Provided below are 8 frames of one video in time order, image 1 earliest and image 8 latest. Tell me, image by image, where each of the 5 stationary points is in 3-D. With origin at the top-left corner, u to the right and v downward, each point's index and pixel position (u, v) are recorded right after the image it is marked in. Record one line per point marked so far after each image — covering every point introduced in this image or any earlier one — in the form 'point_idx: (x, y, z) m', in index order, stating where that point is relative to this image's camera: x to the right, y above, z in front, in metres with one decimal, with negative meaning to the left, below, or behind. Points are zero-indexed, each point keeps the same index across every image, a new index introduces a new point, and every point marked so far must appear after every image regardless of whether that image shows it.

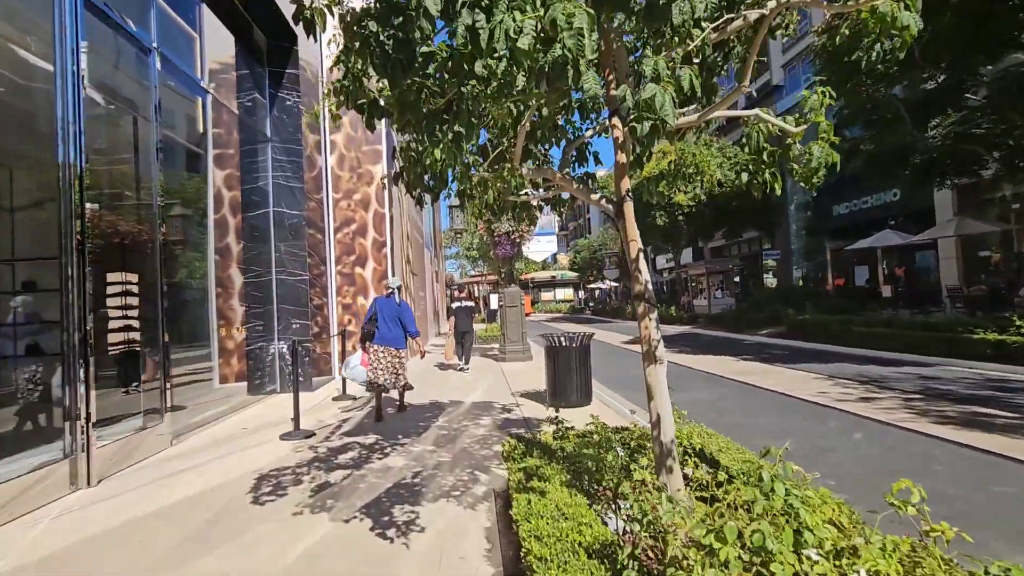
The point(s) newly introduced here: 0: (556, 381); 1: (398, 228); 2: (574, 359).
0: (+0.7, -1.5, +8.0) m
1: (-3.1, +1.7, +13.9) m
2: (+1.0, -1.2, +7.9) m
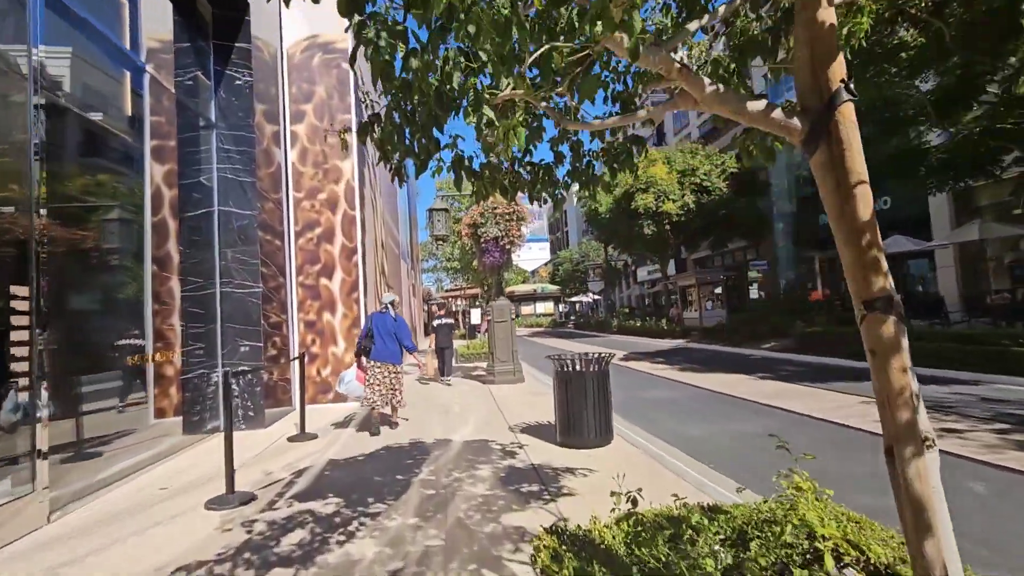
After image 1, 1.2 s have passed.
0: (+0.7, -1.6, +6.4) m
1: (-3.4, +1.3, +12.2) m
2: (+1.0, -1.3, +6.4) m
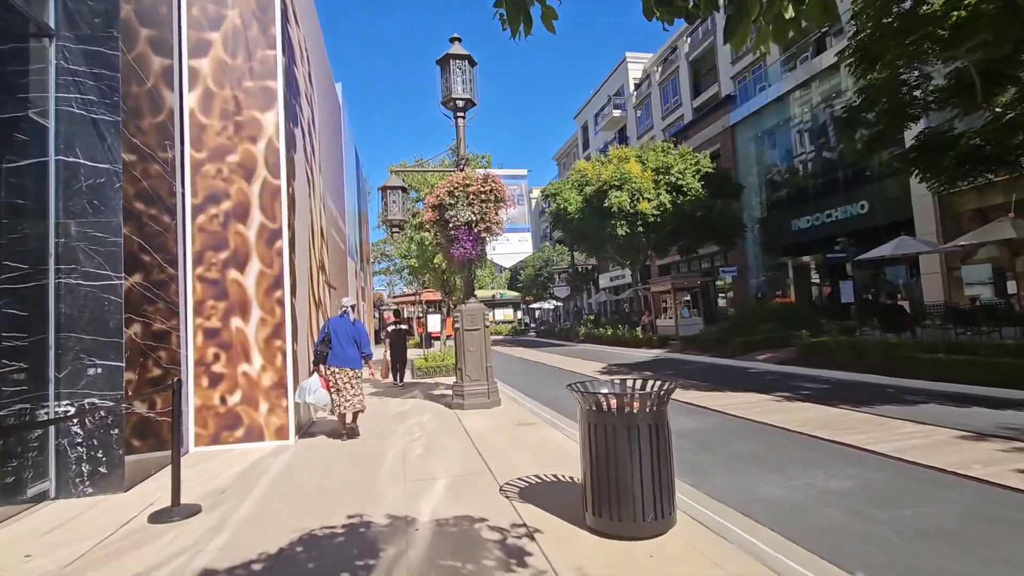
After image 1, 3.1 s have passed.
0: (+0.8, -1.6, +4.0) m
1: (-3.9, +1.4, +9.4) m
2: (+1.0, -1.2, +3.9) m
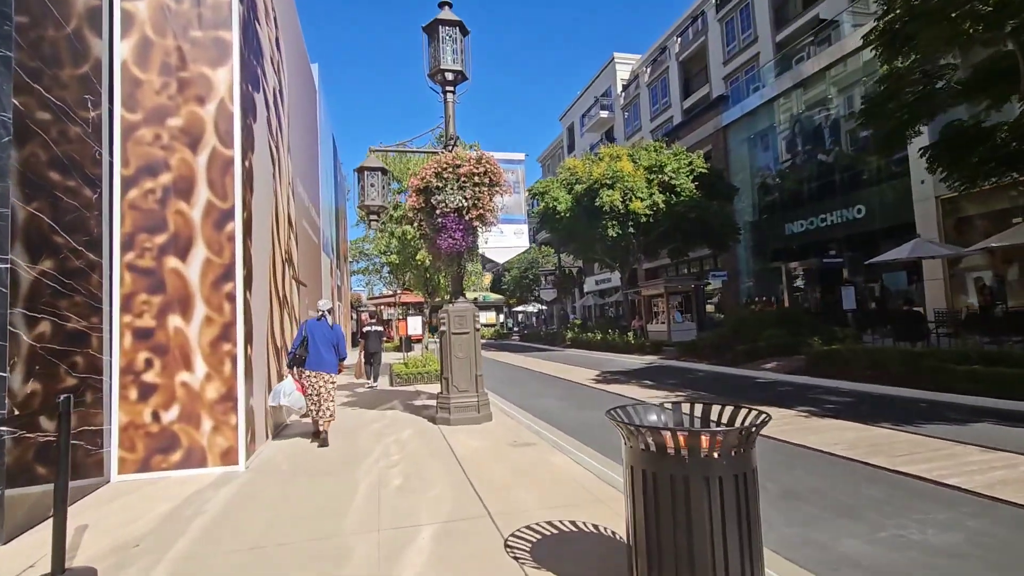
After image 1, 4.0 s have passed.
0: (+0.9, -1.5, +2.8) m
1: (-3.9, +1.5, +8.0) m
2: (+1.1, -1.2, +2.7) m
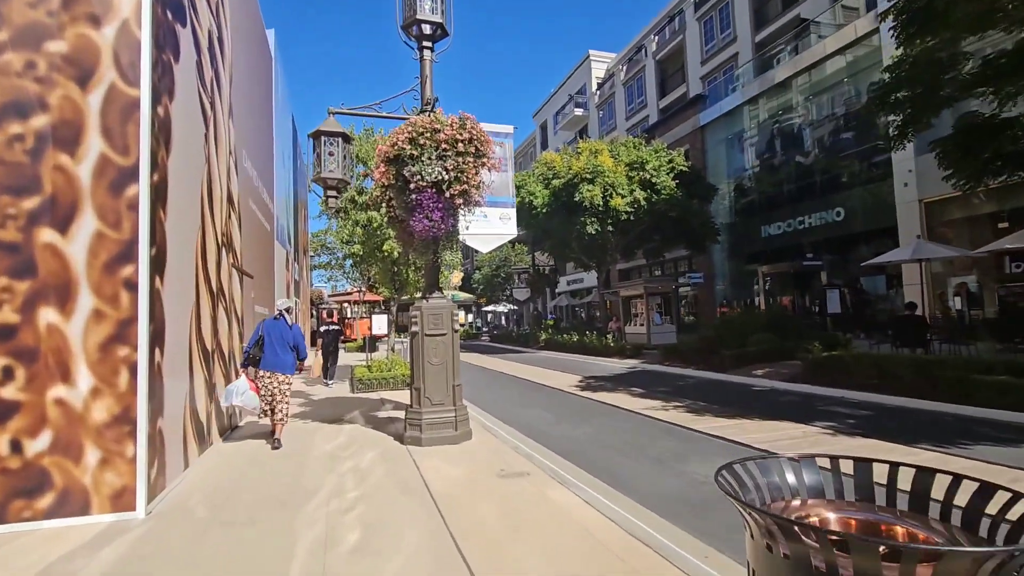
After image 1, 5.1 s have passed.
0: (+1.0, -1.4, +1.5) m
1: (-4.0, +1.6, +6.4) m
2: (+1.3, -1.1, +1.4) m
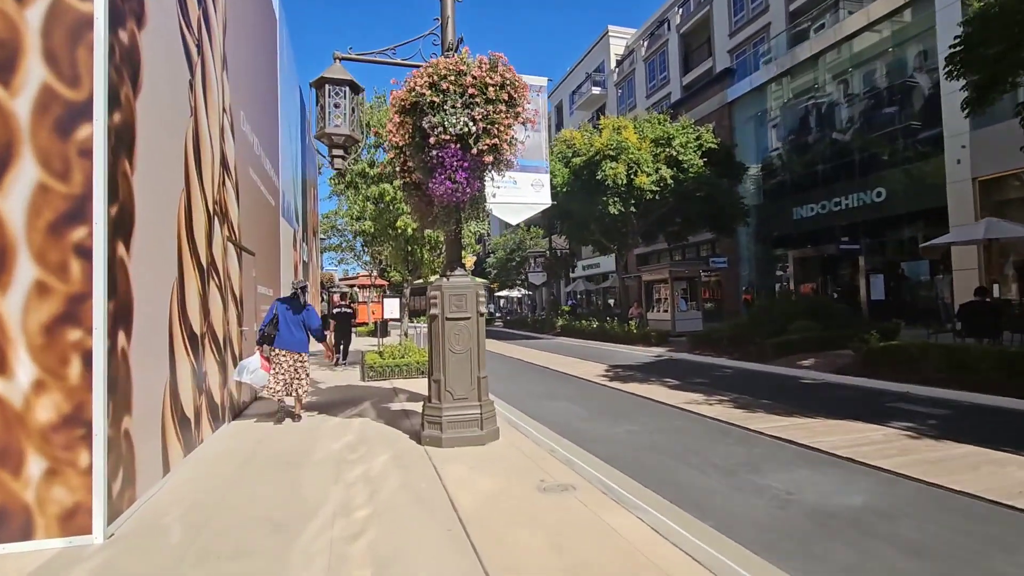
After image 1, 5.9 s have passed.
0: (+1.4, -1.3, +0.4) m
1: (-3.6, +1.9, +5.3) m
2: (+1.6, -1.0, +0.4) m
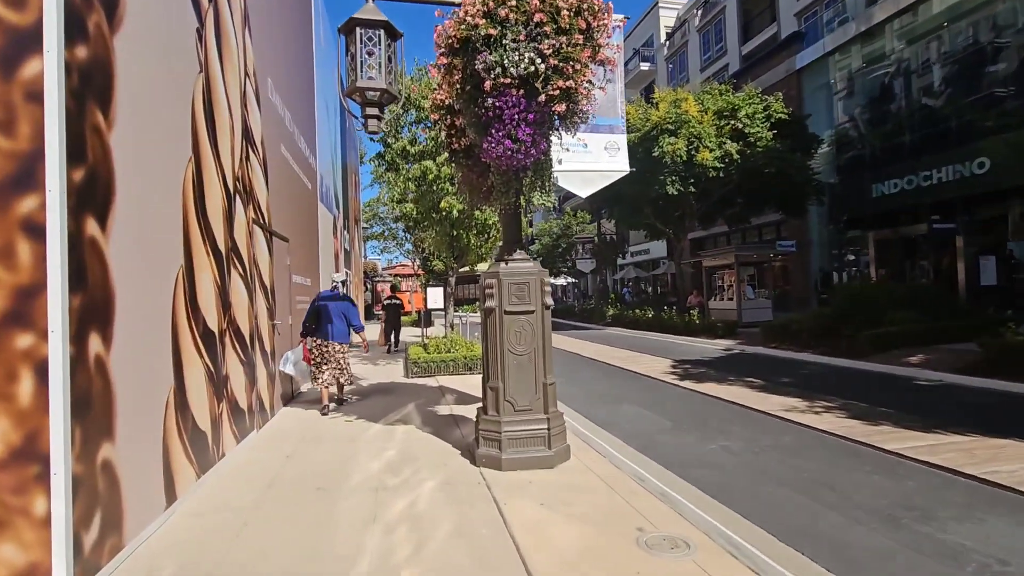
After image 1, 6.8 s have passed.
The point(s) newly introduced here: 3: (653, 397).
0: (+1.6, -1.3, -0.9) m
1: (-2.9, +2.0, +4.3) m
2: (+1.9, -1.0, -1.0) m
3: (+2.5, -1.9, +8.8) m
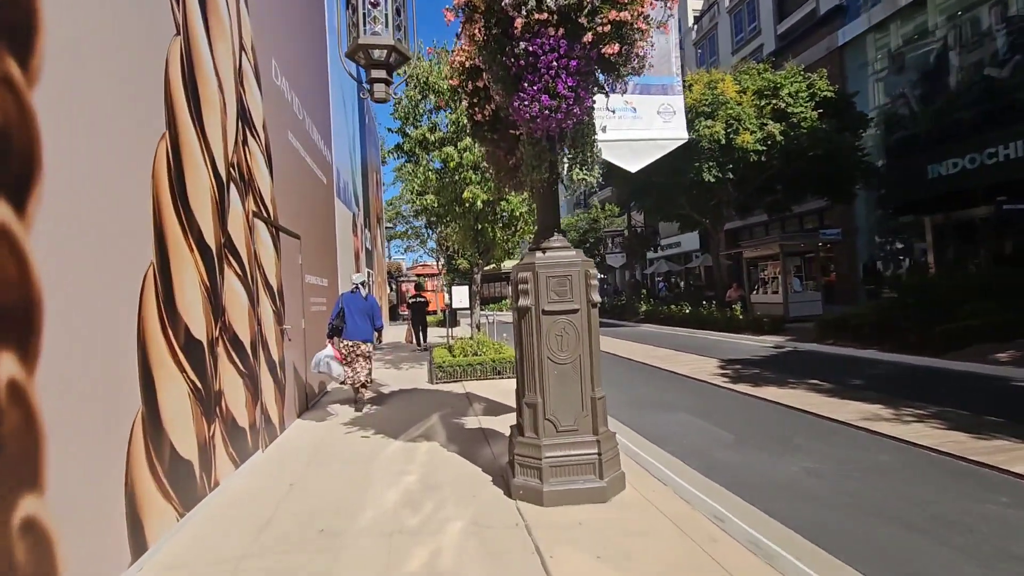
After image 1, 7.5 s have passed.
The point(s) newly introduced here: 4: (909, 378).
0: (+1.7, -1.2, -1.9) m
1: (-2.7, +2.0, +3.6) m
2: (+1.9, -0.9, -2.0) m
3: (+3.0, -1.8, +7.8) m
4: (+7.1, -1.6, +8.9) m
